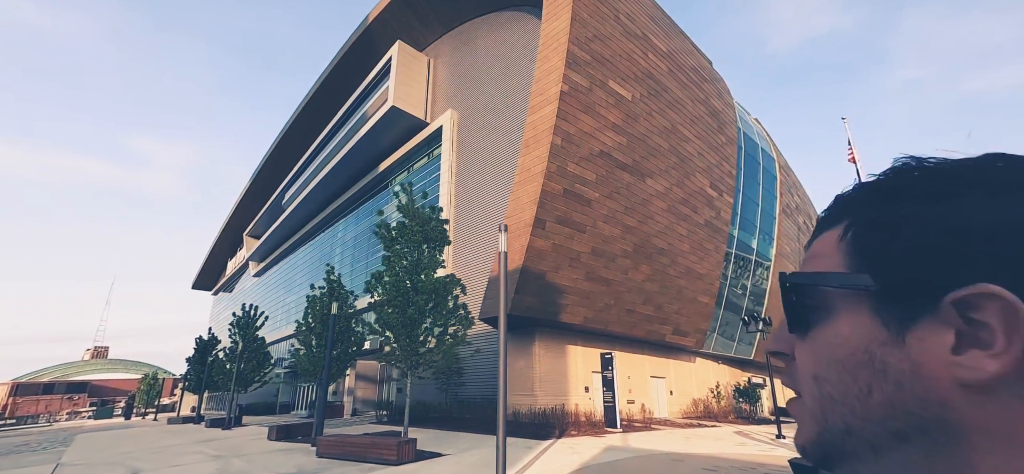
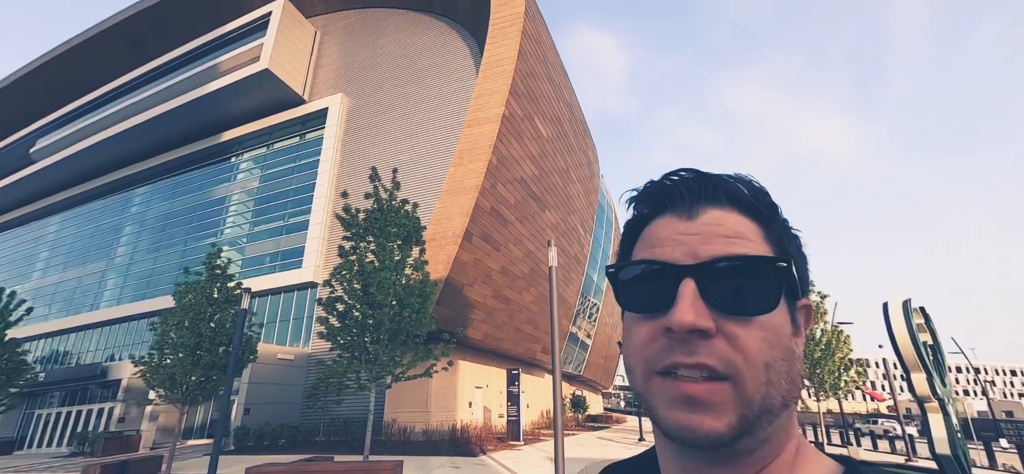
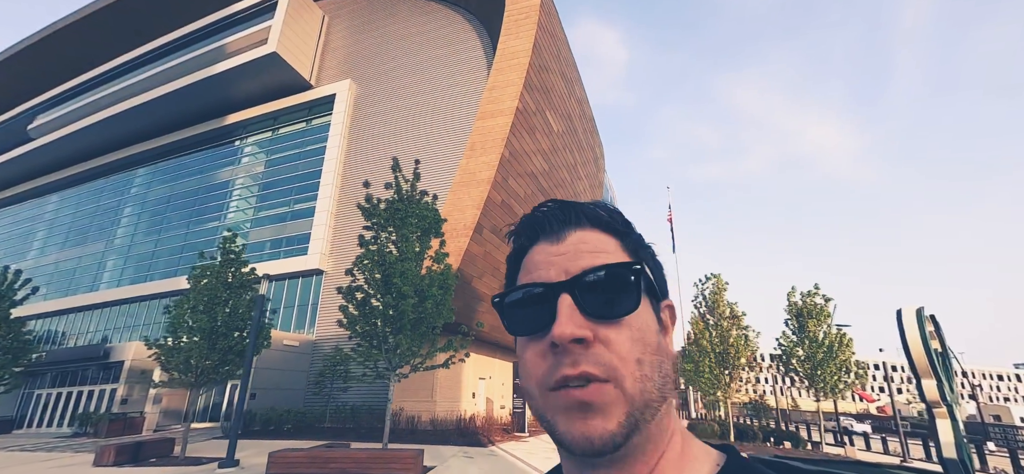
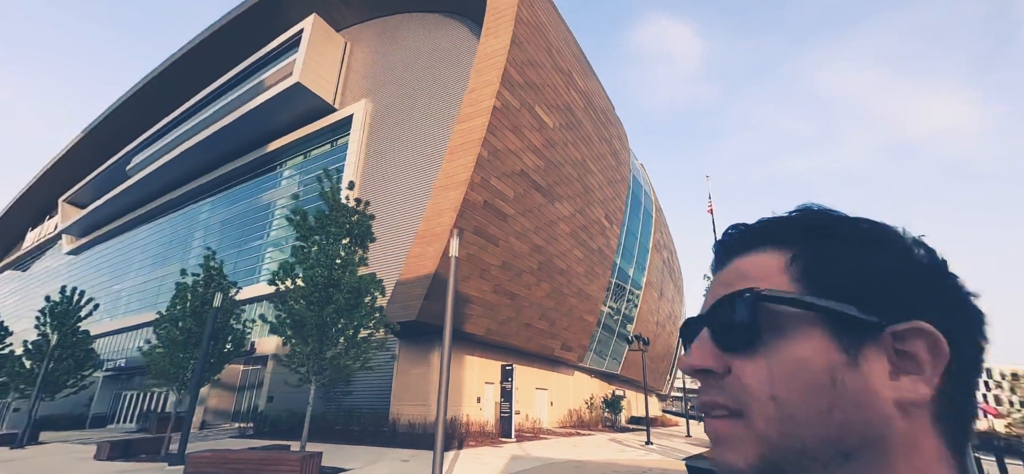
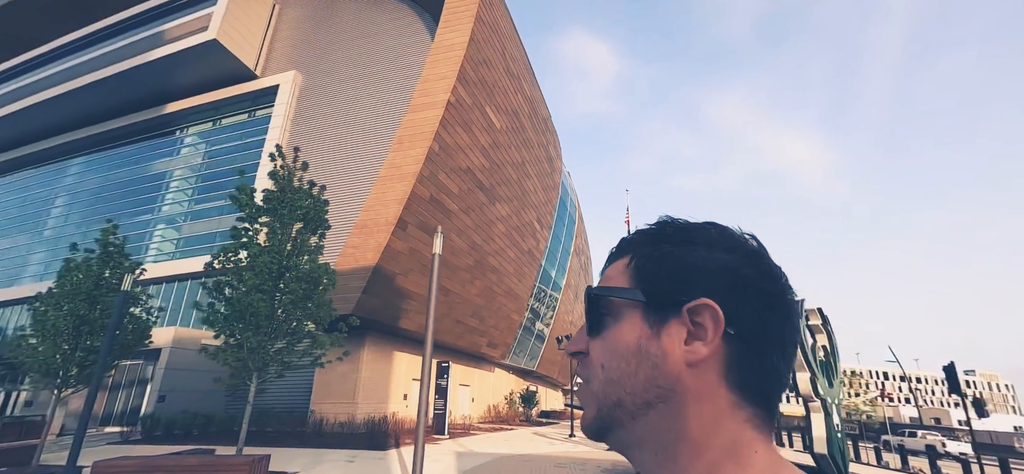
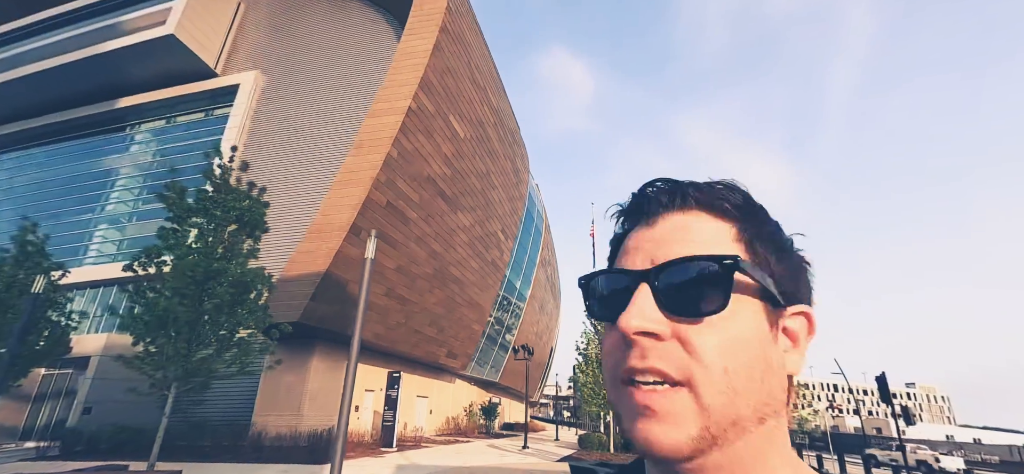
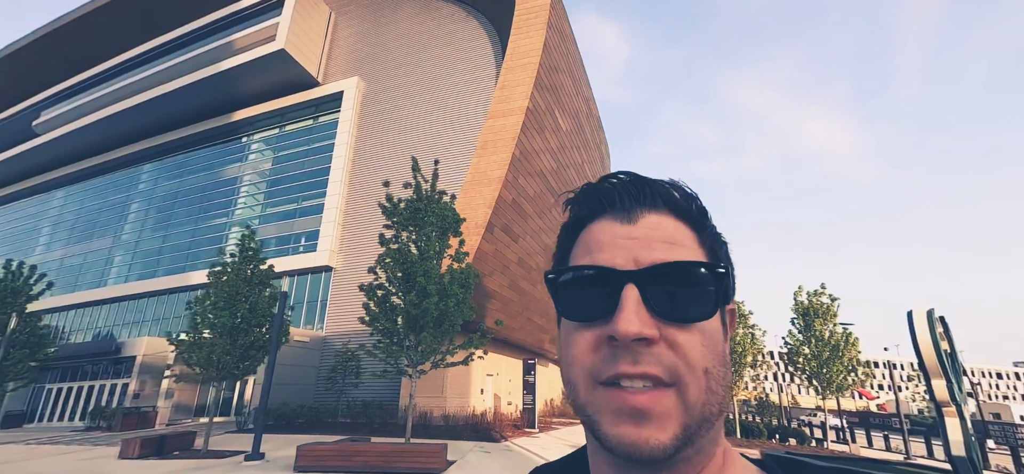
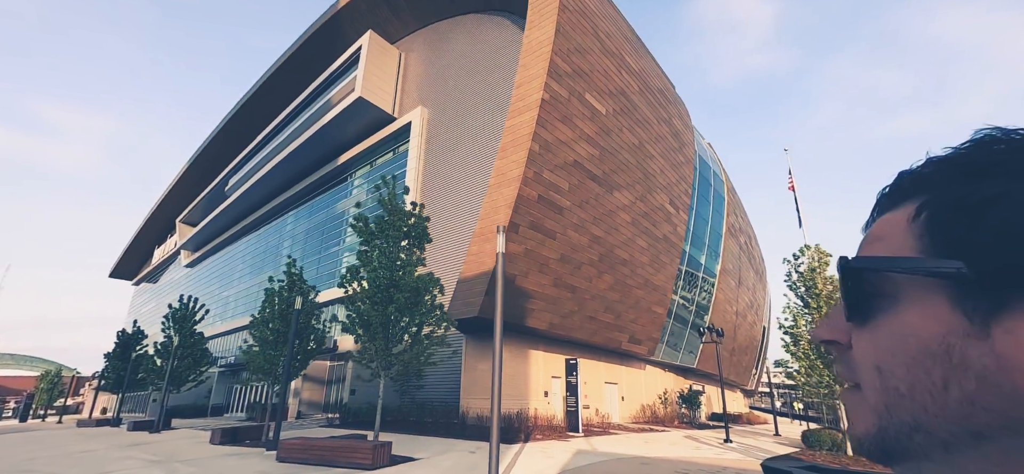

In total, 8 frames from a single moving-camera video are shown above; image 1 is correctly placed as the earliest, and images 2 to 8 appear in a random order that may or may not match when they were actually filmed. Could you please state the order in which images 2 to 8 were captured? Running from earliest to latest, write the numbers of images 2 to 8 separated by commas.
8, 4, 6, 5, 2, 3, 7
